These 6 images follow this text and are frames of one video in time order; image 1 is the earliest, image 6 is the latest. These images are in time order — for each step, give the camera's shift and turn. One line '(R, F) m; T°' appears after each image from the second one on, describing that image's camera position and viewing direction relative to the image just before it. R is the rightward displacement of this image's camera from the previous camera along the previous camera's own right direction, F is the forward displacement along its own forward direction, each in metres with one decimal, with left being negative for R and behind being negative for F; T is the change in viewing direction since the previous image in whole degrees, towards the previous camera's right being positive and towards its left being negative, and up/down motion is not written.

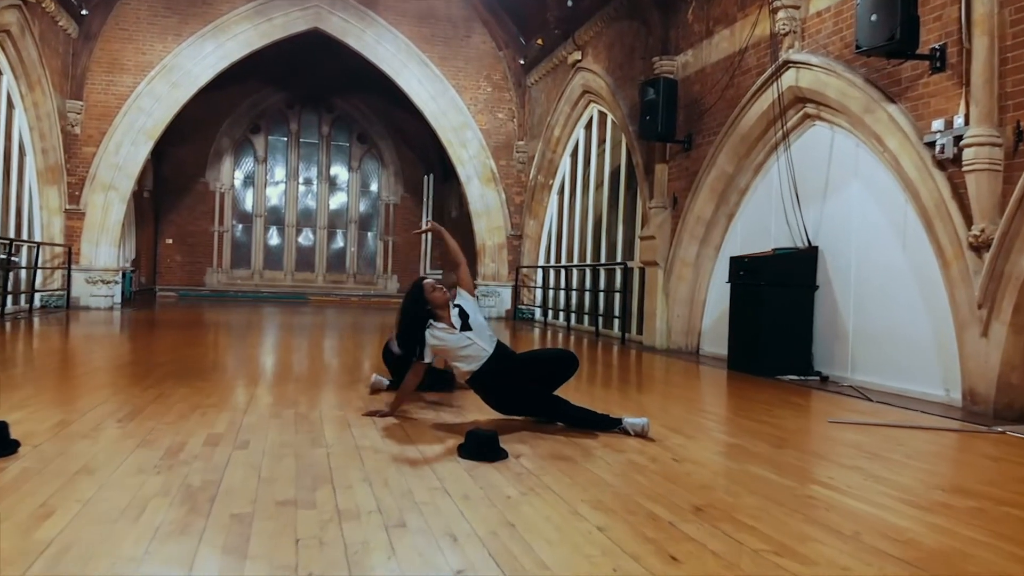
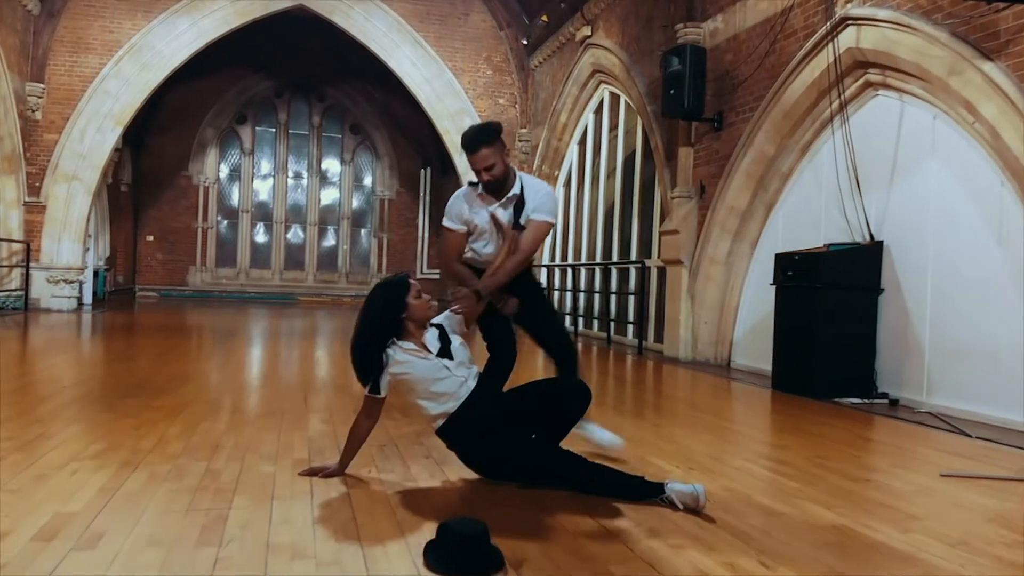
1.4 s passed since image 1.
(0.0, +0.9) m; 0°
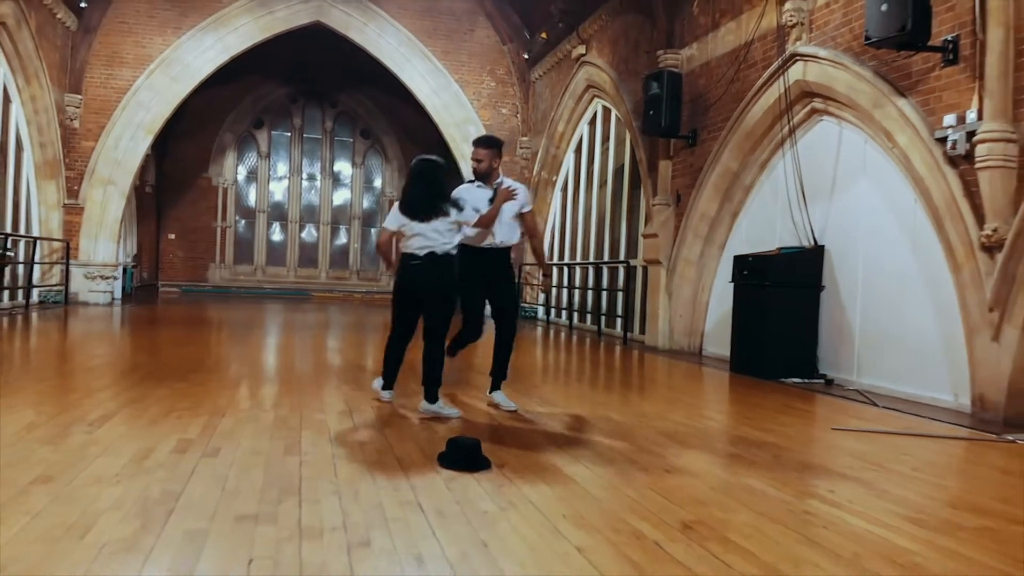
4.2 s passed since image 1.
(+0.1, -0.8) m; 0°
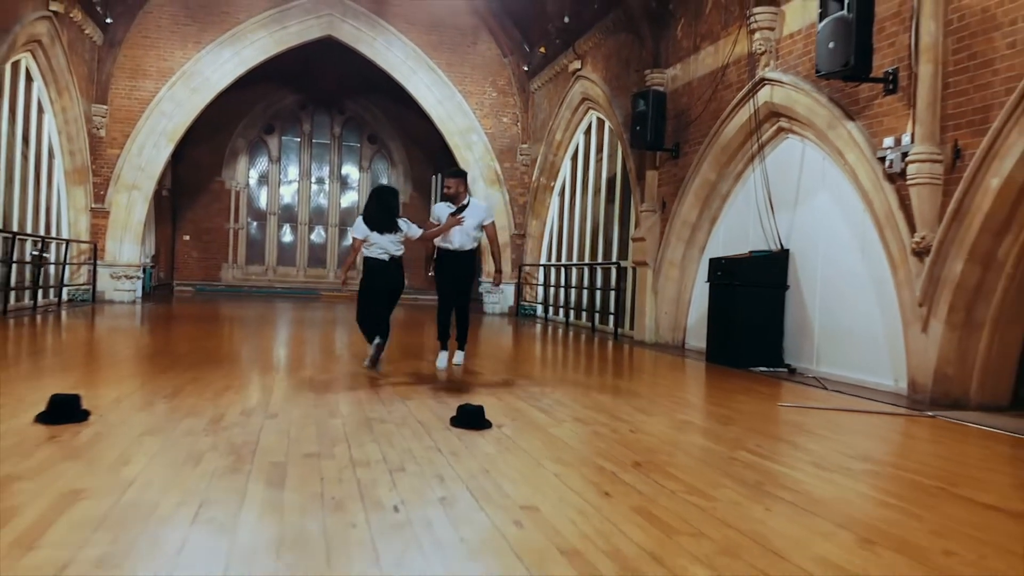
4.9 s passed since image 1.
(0.0, -0.7) m; 0°
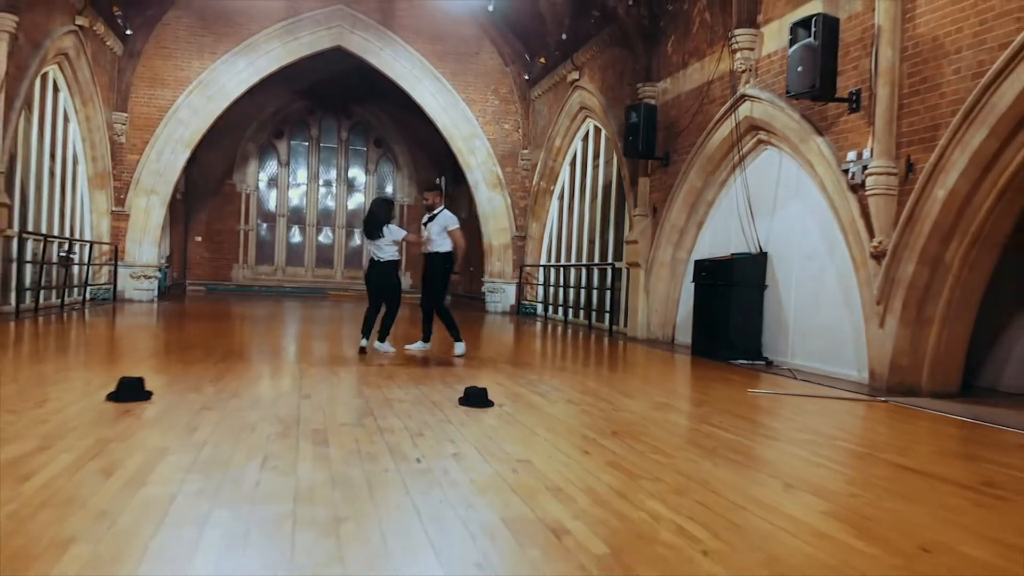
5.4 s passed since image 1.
(0.0, -0.5) m; 0°
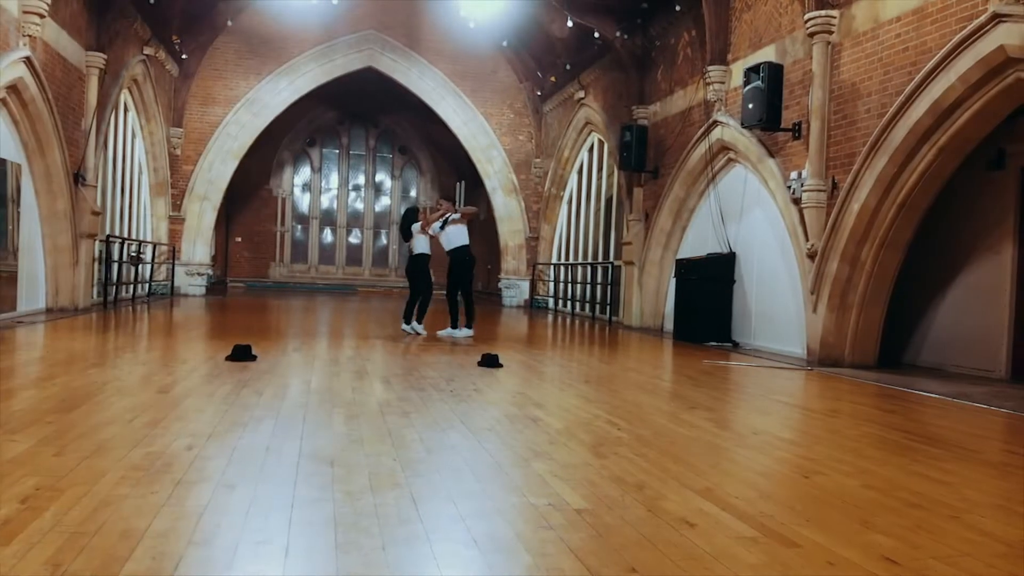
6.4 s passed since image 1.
(+0.1, -1.3) m; -1°
